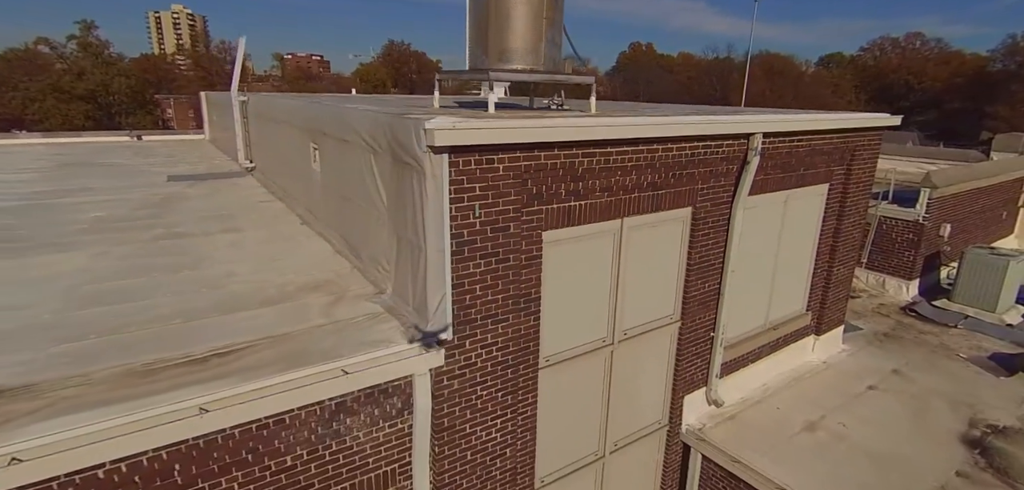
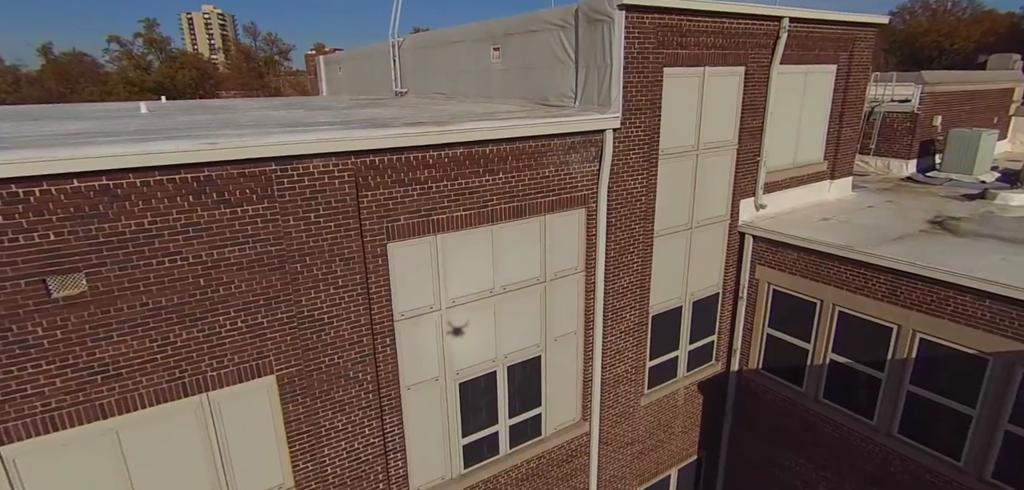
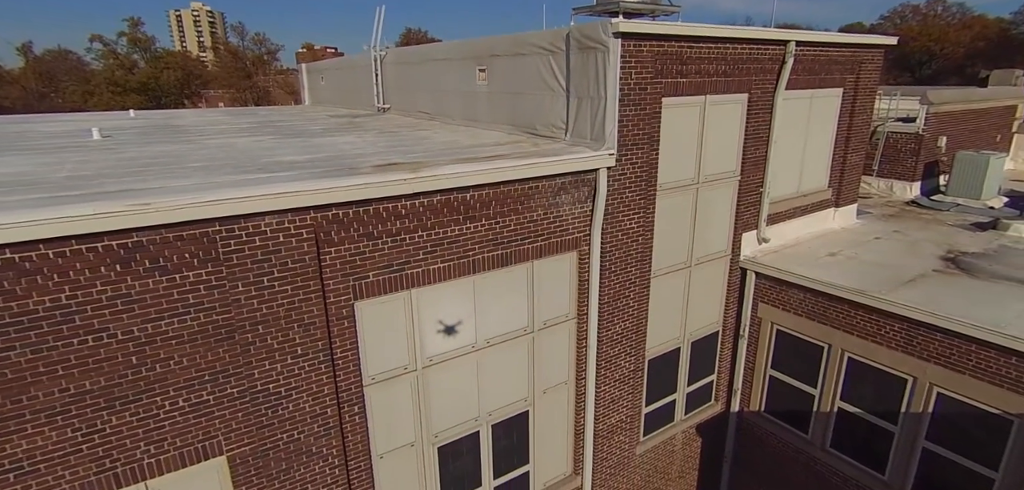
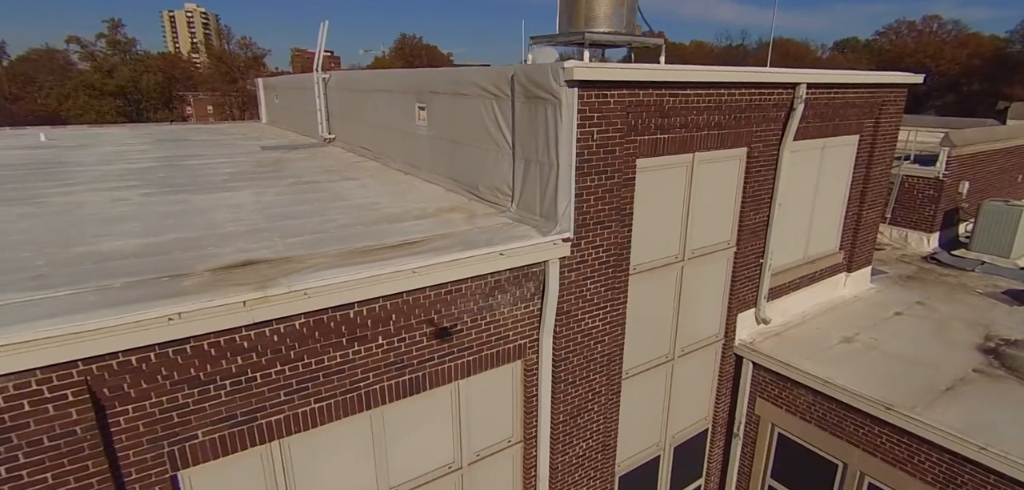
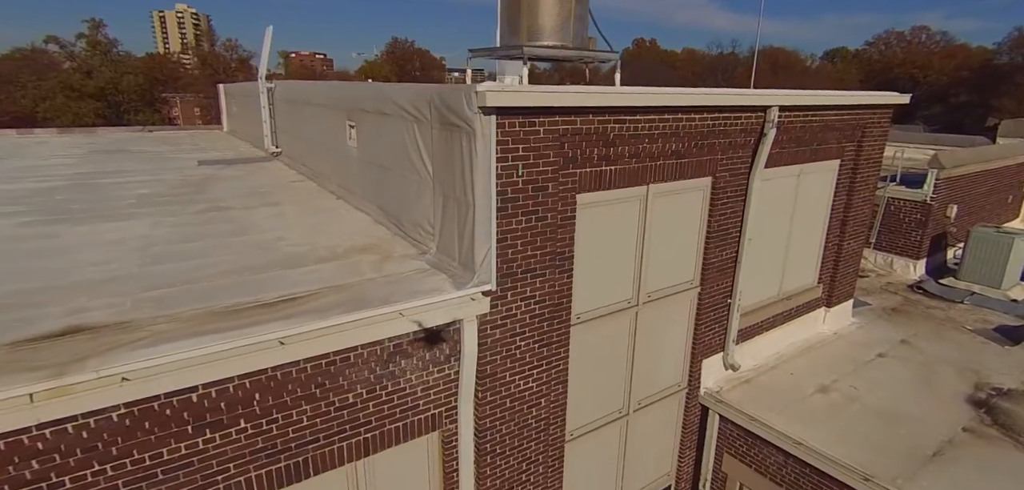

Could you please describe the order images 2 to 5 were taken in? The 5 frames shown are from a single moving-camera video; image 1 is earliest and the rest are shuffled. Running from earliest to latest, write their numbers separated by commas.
5, 4, 3, 2
